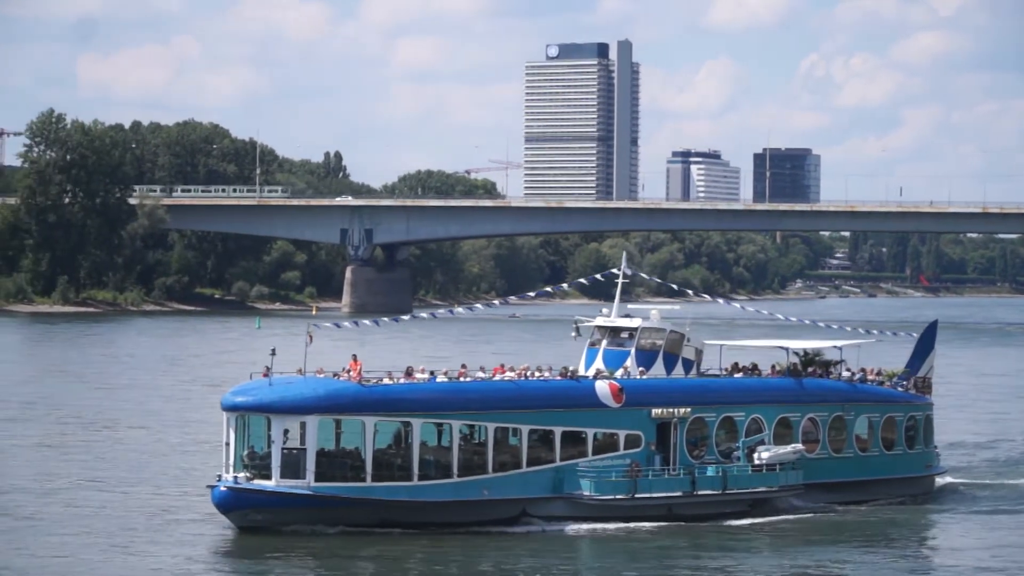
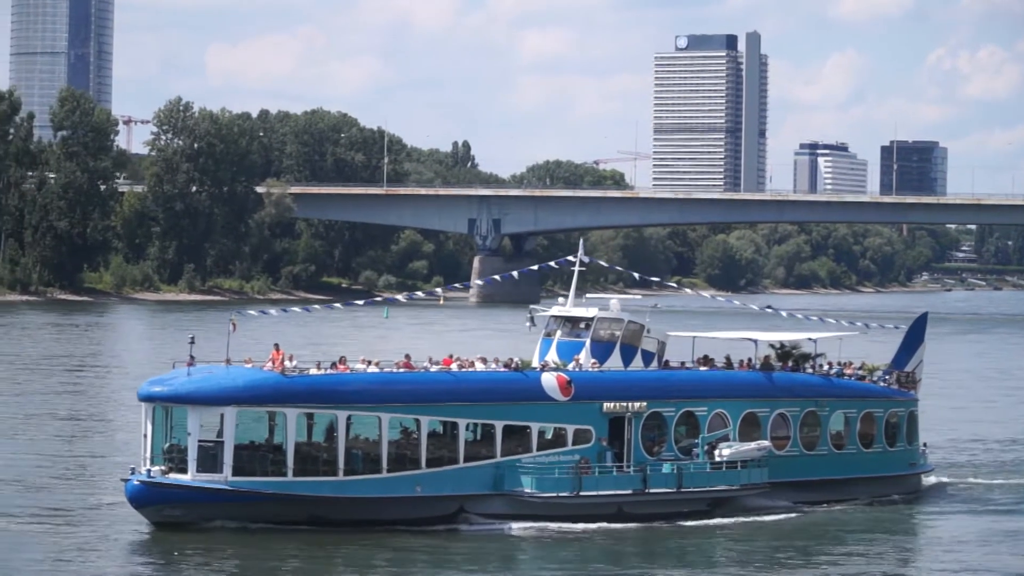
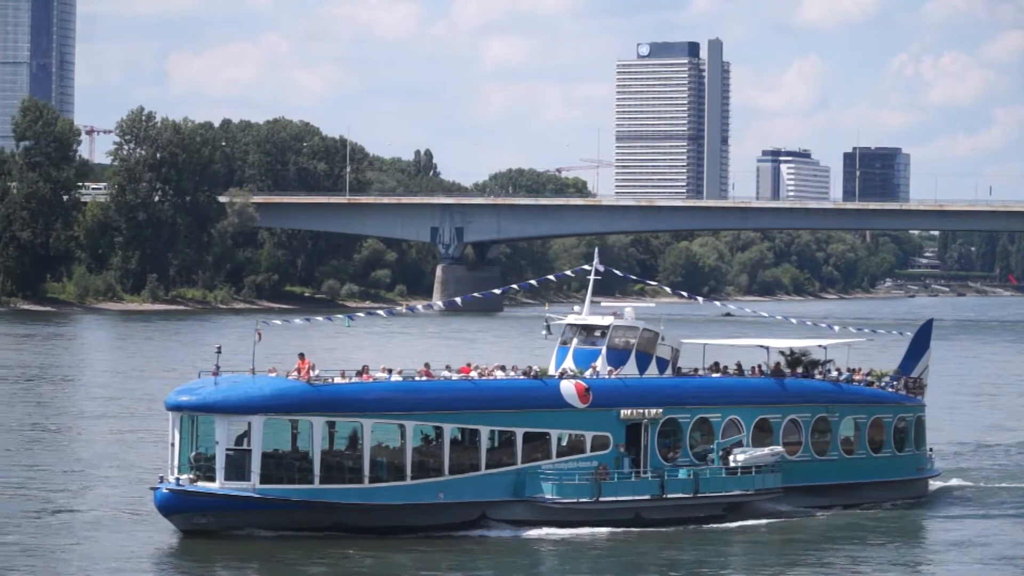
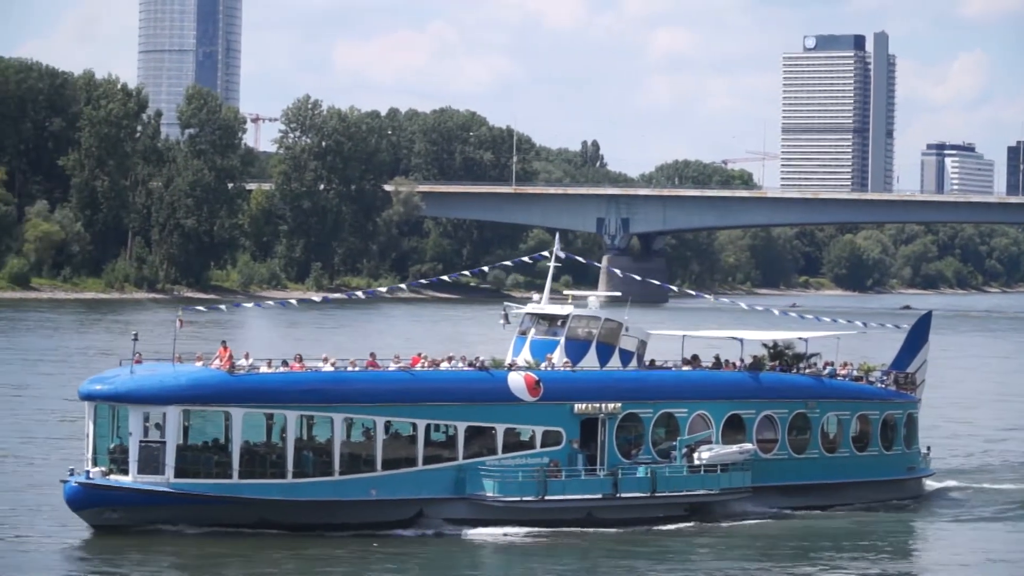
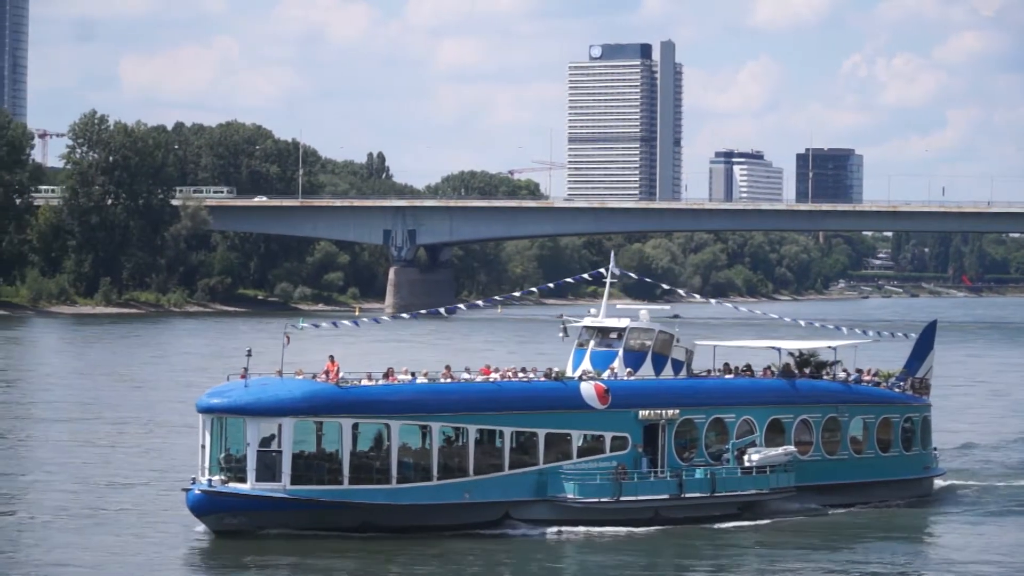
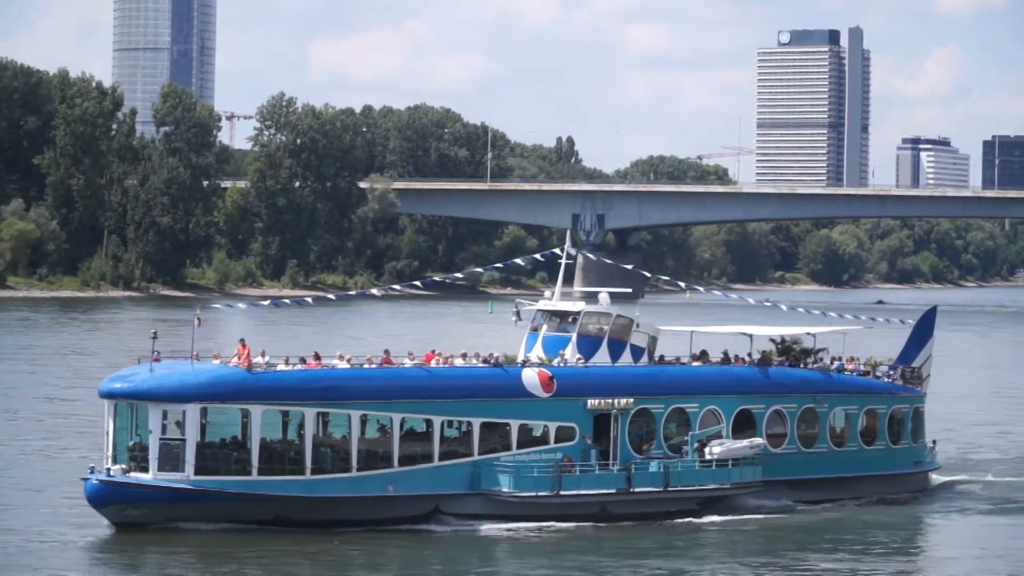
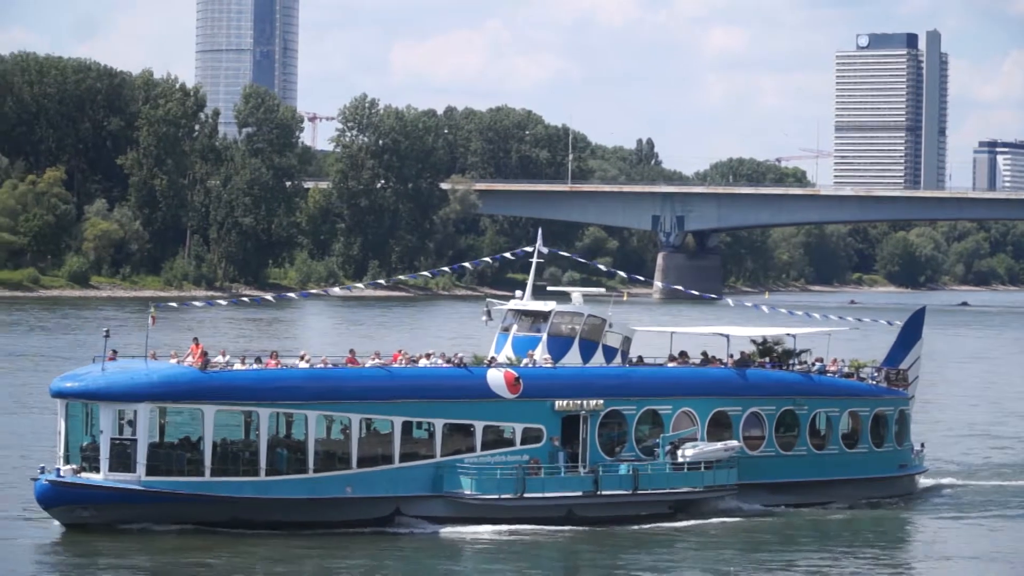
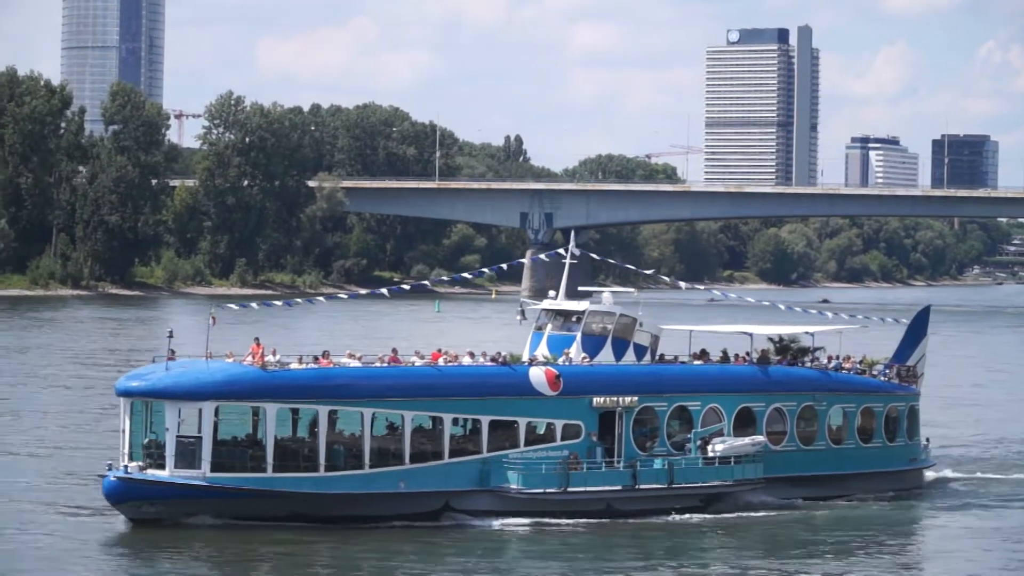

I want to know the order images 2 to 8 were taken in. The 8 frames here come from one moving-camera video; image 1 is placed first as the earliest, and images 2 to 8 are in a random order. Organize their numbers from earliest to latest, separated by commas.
5, 3, 2, 8, 6, 4, 7
